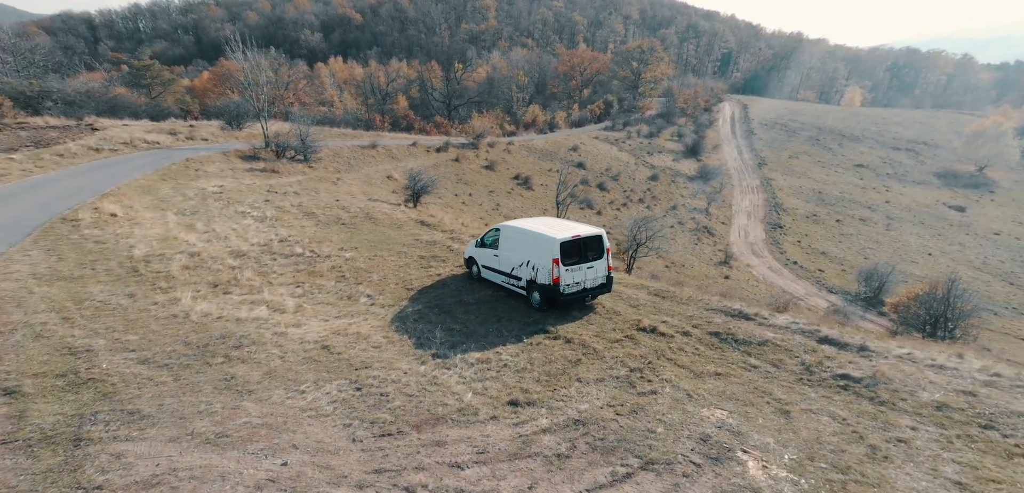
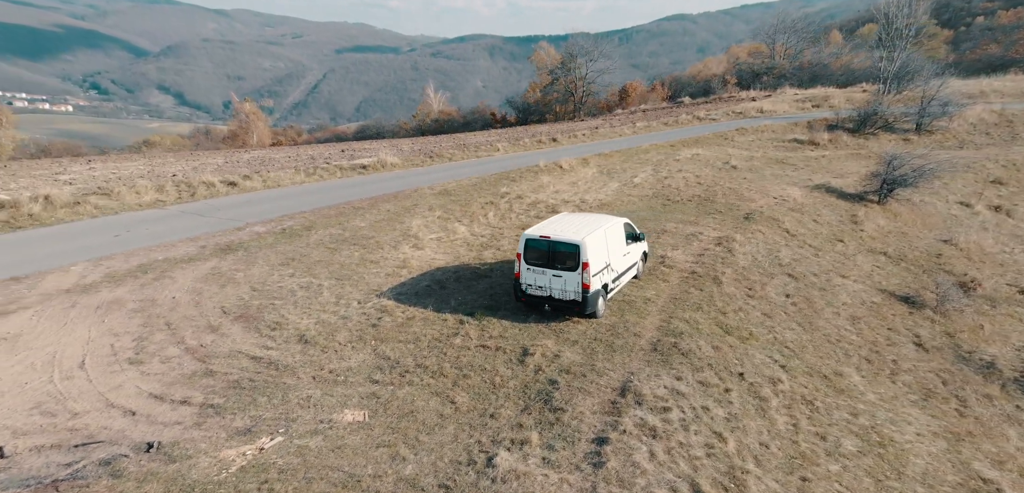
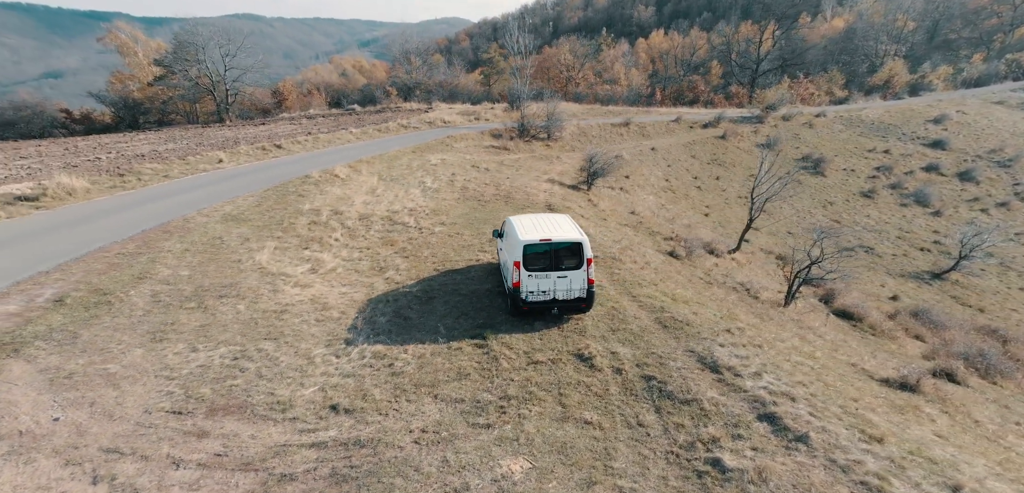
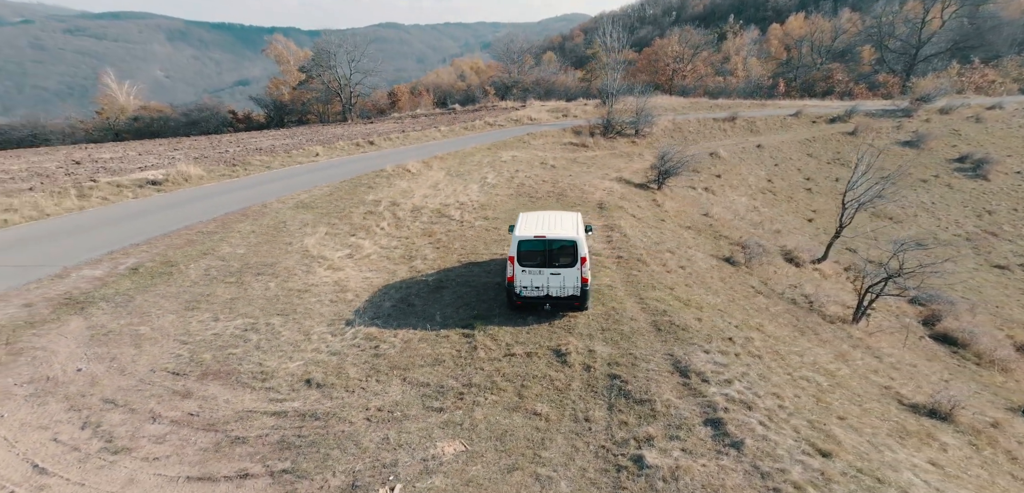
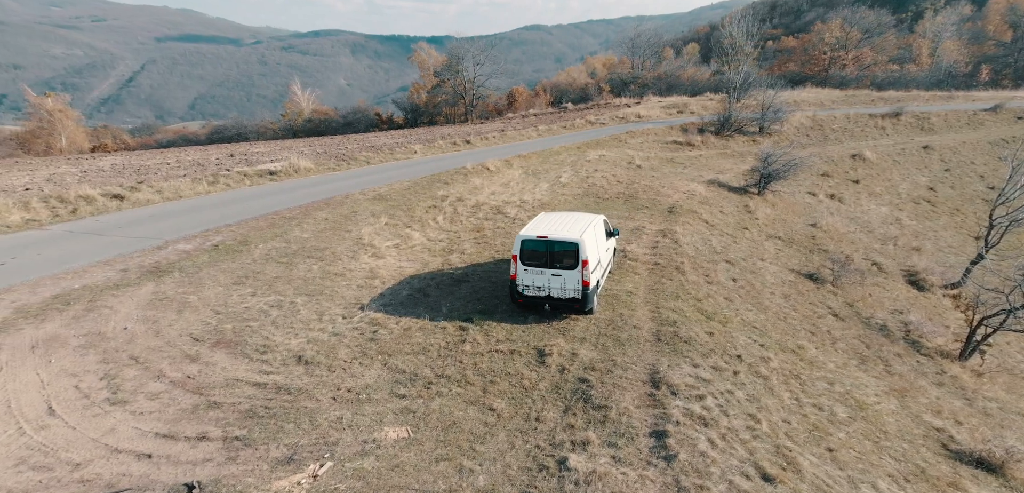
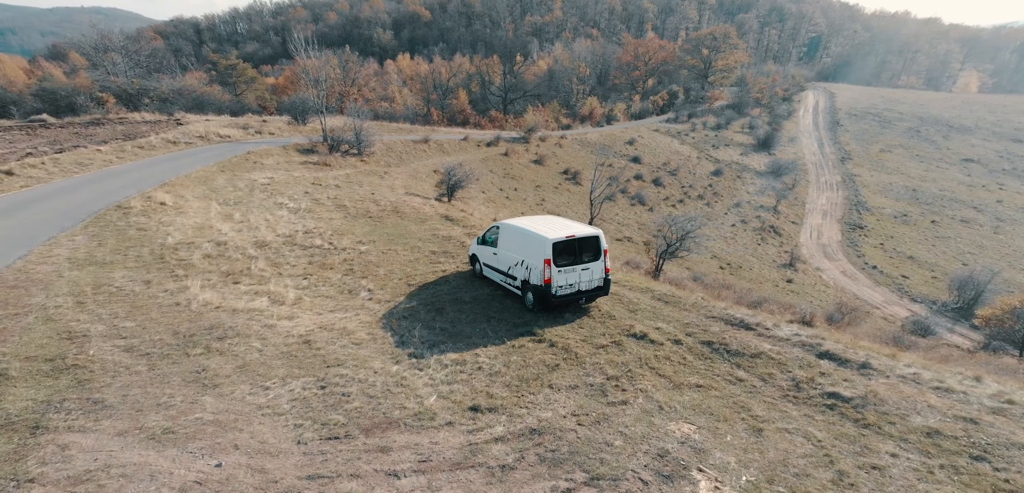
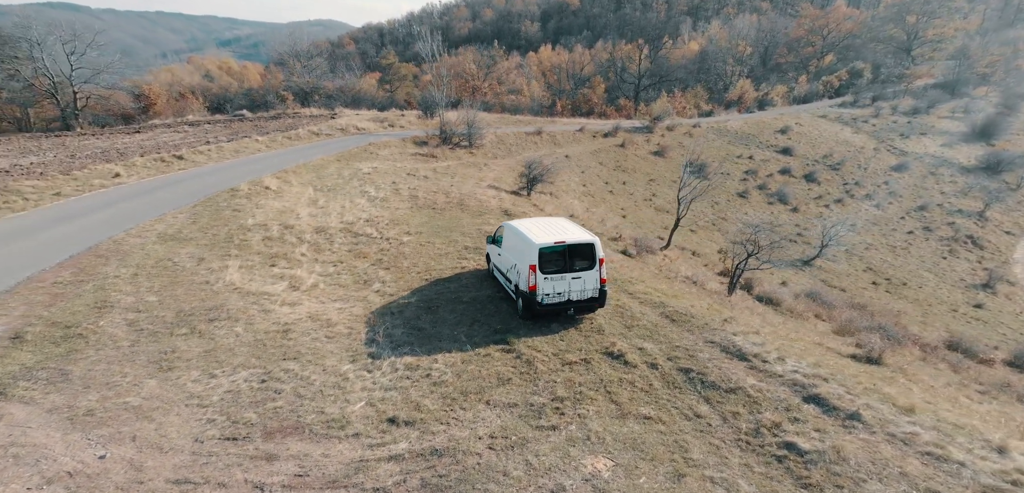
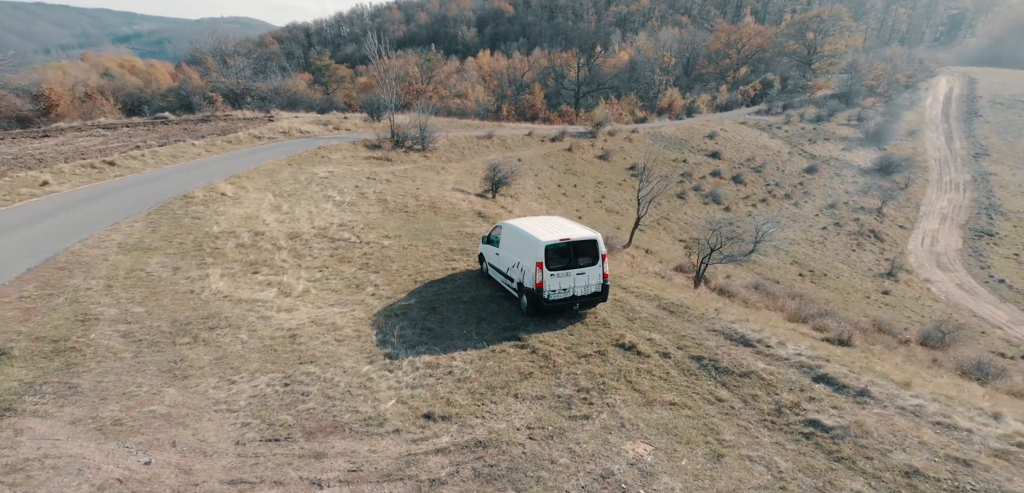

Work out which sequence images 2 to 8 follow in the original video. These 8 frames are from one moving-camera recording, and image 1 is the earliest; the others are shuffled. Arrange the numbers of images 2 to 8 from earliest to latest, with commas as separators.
6, 8, 7, 3, 4, 5, 2
